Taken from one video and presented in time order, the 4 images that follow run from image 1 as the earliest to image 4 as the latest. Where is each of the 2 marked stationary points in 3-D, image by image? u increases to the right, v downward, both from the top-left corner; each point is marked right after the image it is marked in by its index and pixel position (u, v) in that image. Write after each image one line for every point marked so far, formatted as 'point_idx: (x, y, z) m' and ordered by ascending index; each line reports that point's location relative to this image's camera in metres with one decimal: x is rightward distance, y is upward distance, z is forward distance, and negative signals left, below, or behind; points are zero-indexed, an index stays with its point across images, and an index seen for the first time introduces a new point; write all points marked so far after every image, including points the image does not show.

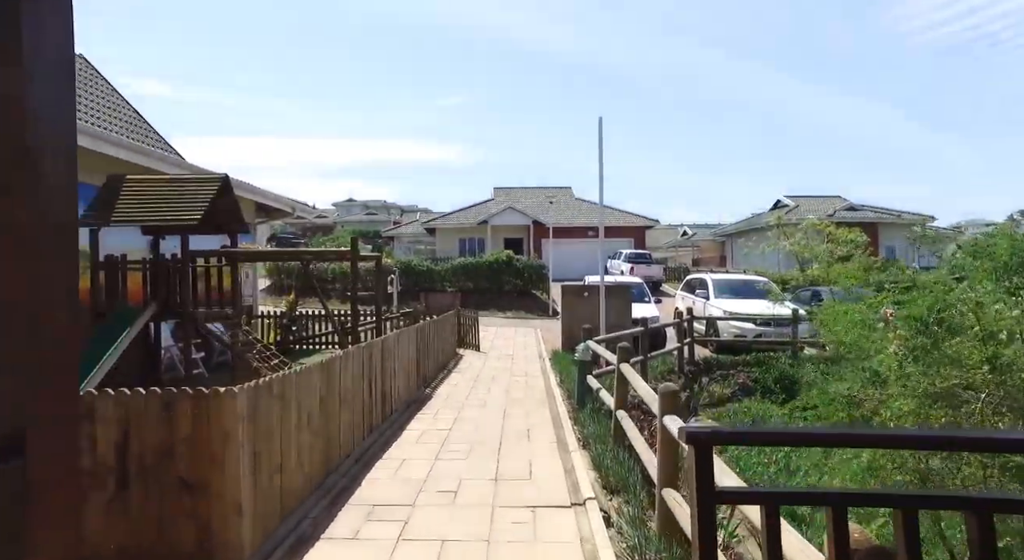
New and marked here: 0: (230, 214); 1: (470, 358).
0: (-4.1, +1.0, +9.5) m
1: (-0.9, -1.6, +13.6) m
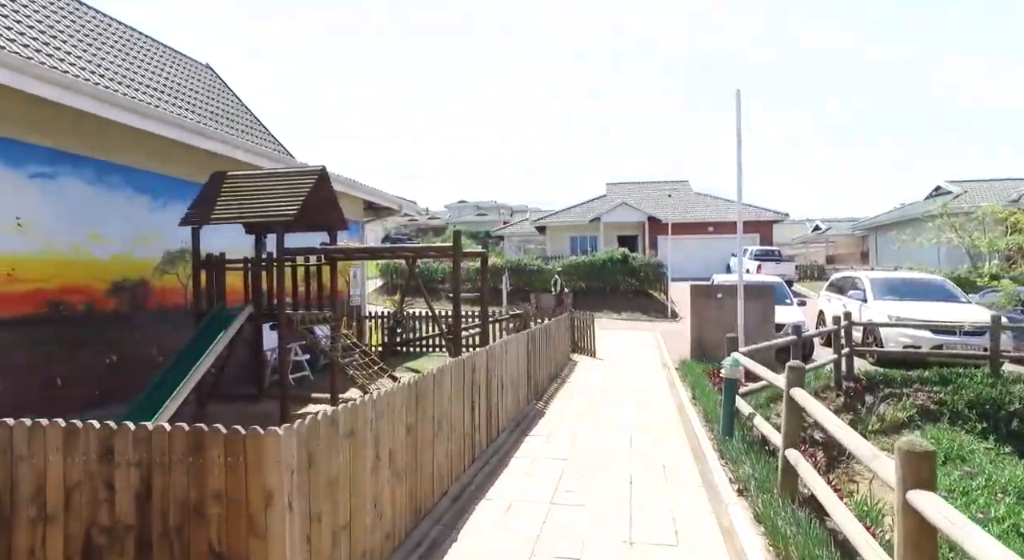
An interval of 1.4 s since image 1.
0: (-2.5, +1.0, +8.9) m
1: (+1.4, -1.6, +12.4) m
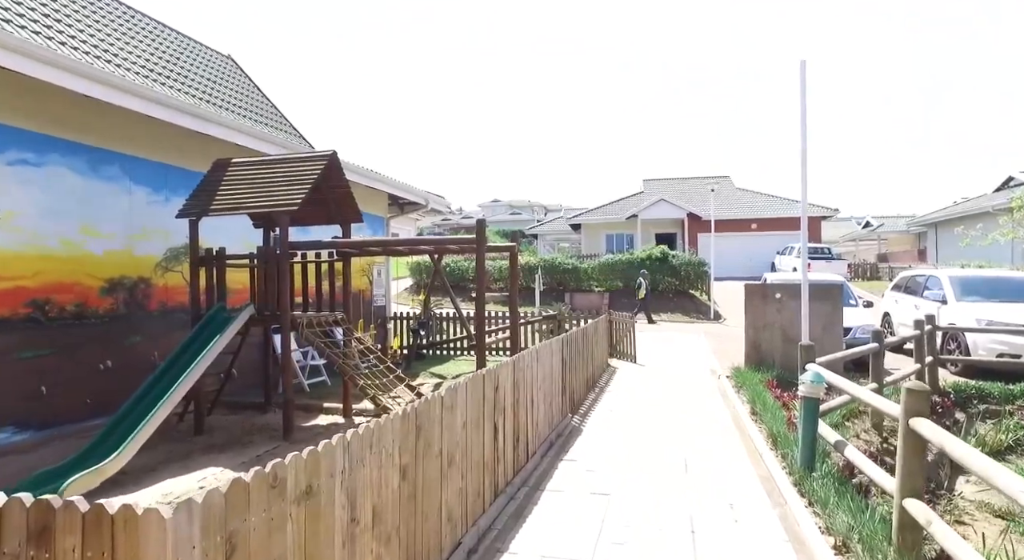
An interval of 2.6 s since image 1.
0: (-2.1, +1.0, +8.1) m
1: (+2.0, -1.6, +11.4) m
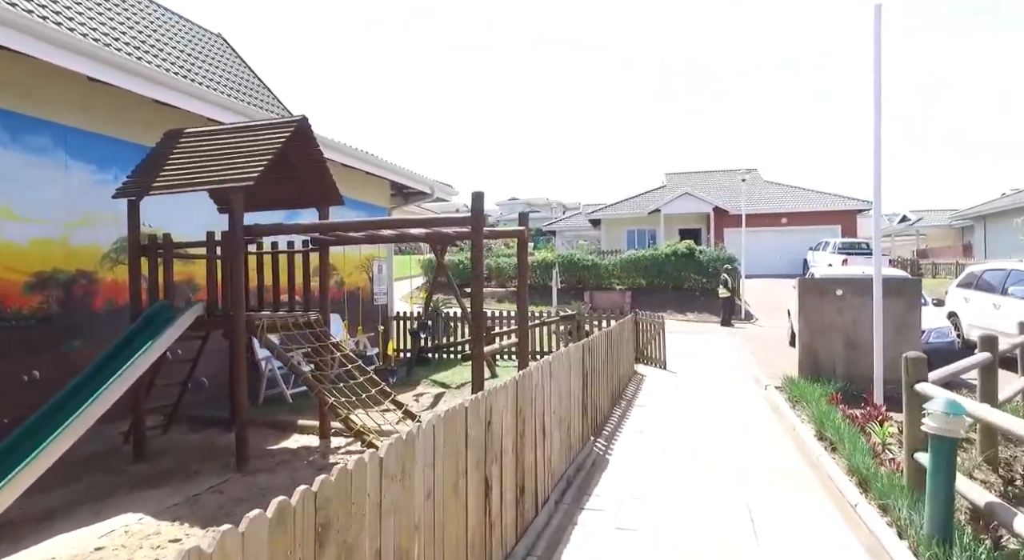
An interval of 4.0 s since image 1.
0: (-2.0, +1.1, +6.7) m
1: (+2.1, -1.5, +9.9) m
